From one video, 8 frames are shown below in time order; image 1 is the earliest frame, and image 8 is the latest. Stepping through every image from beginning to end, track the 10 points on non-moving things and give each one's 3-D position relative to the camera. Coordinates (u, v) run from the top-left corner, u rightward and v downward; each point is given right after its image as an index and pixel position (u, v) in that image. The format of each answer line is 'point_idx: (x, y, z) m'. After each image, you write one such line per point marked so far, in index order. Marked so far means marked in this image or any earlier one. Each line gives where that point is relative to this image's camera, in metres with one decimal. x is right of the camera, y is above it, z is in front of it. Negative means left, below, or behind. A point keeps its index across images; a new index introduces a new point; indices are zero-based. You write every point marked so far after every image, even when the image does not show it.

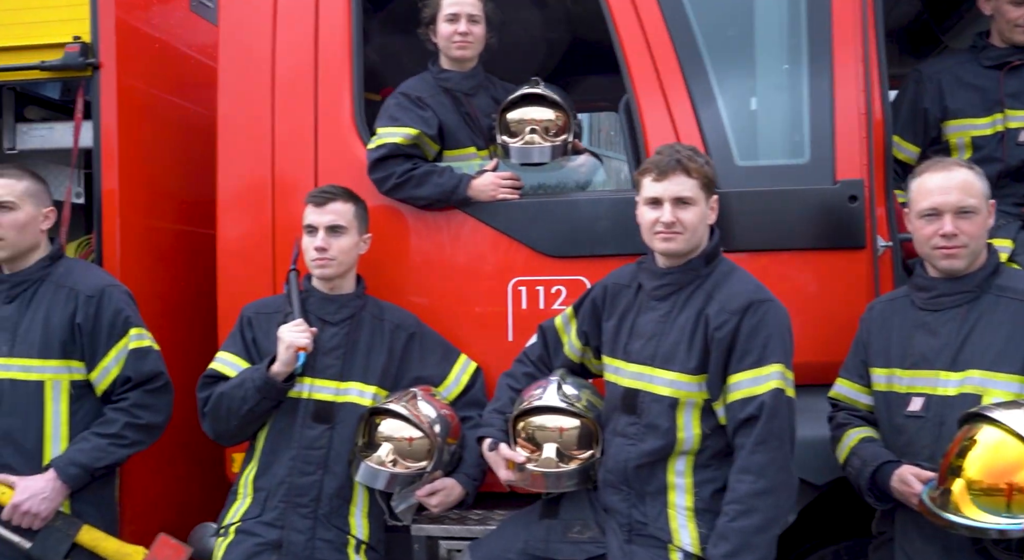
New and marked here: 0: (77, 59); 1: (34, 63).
0: (-1.2, +0.6, +2.2) m
1: (-1.4, +0.6, +2.2) m
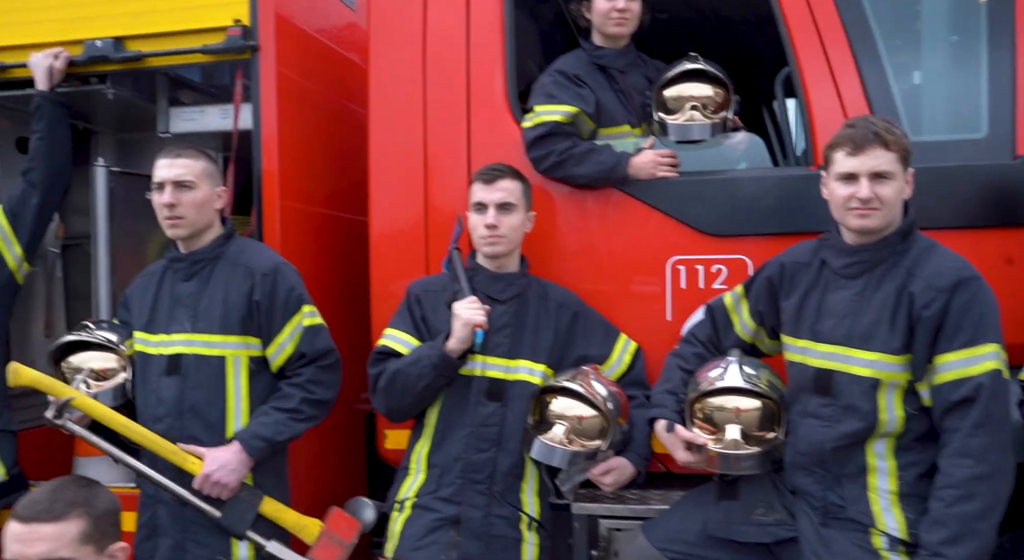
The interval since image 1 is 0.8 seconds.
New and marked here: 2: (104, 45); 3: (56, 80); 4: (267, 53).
0: (-0.8, +0.7, +2.2) m
1: (-0.9, +0.7, +2.3) m
2: (-1.2, +0.7, +2.3) m
3: (-1.3, +0.6, +2.3) m
4: (-0.7, +0.6, +2.2) m
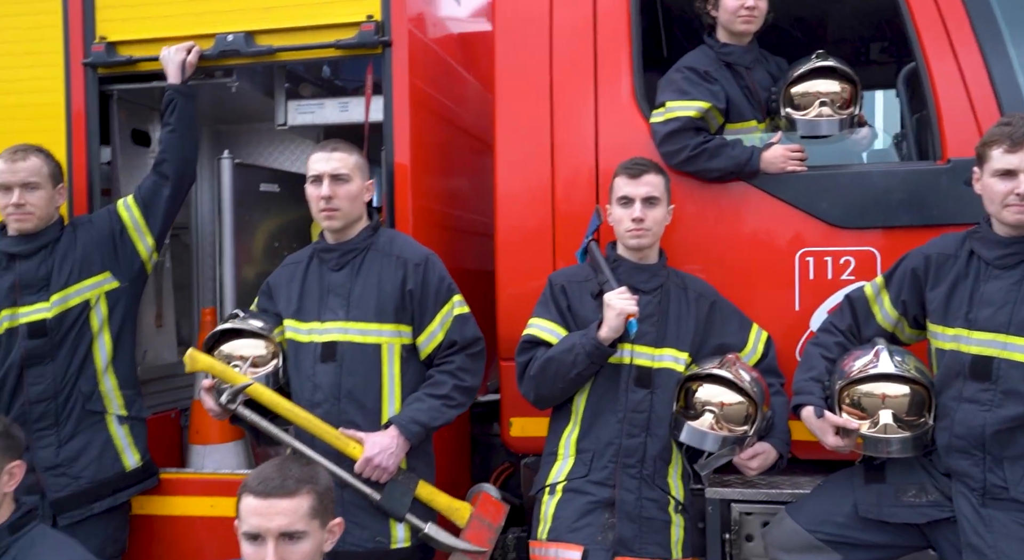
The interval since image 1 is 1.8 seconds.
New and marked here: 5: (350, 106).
0: (-0.4, +0.7, +2.3) m
1: (-0.5, +0.7, +2.3) m
2: (-0.8, +0.7, +2.4) m
3: (-1.0, +0.6, +2.4) m
4: (-0.3, +0.7, +2.3) m
5: (-0.5, +0.6, +2.5) m
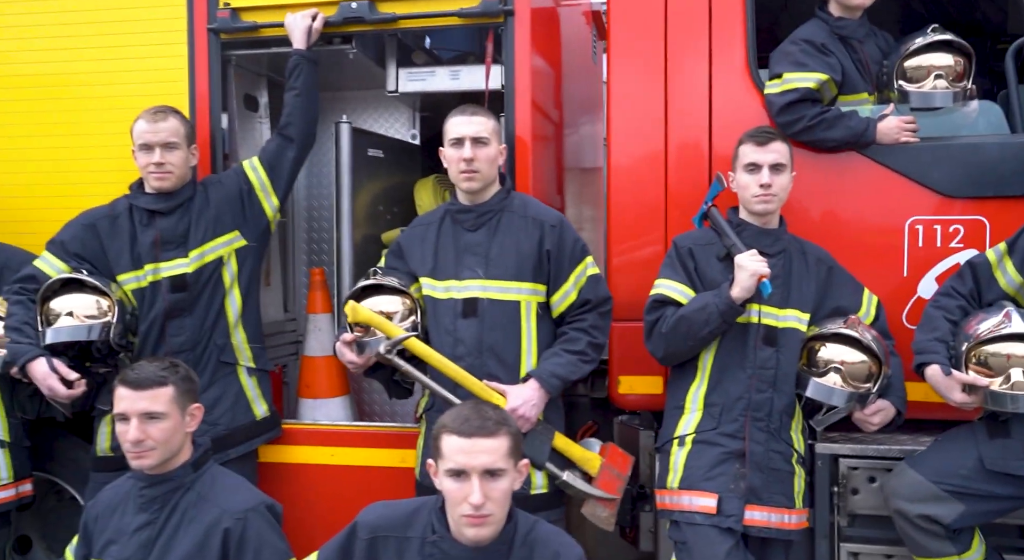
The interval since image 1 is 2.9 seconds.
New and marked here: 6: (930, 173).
0: (0.0, +0.8, +2.3) m
1: (-0.2, +0.8, +2.4) m
2: (-0.5, +0.8, +2.4) m
3: (-0.6, +0.7, +2.4) m
4: (0.0, +0.8, +2.4) m
5: (-0.2, +0.7, +2.6) m
6: (+1.2, +0.3, +2.2) m
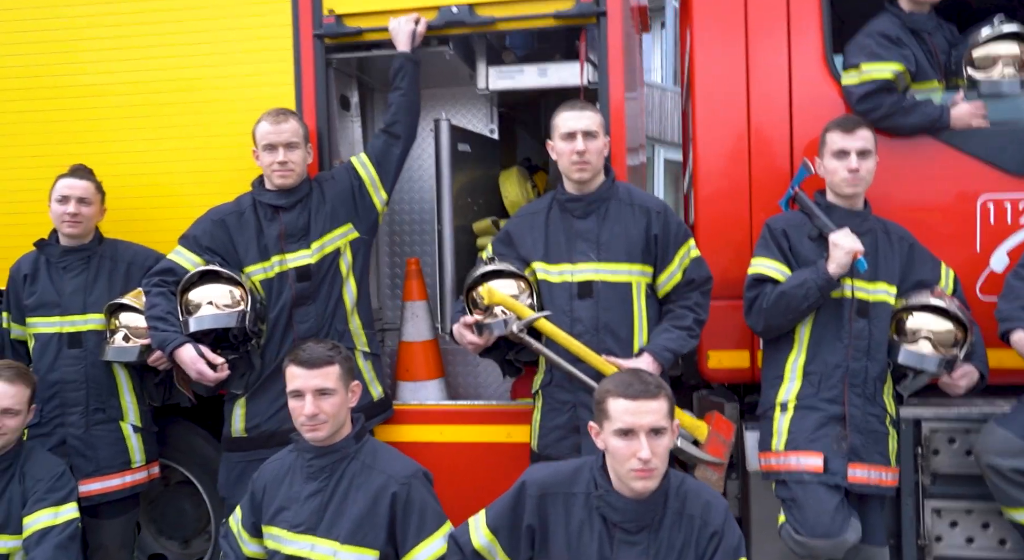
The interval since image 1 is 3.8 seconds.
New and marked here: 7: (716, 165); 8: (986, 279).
0: (+0.3, +0.9, +2.5) m
1: (+0.1, +0.9, +2.5) m
2: (-0.2, +0.9, +2.6) m
3: (-0.3, +0.8, +2.6) m
4: (+0.3, +0.8, +2.5) m
5: (+0.1, +0.7, +2.8) m
6: (+1.5, +0.4, +2.4) m
7: (+0.7, +0.4, +2.6) m
8: (+1.5, 0.0, +2.4) m
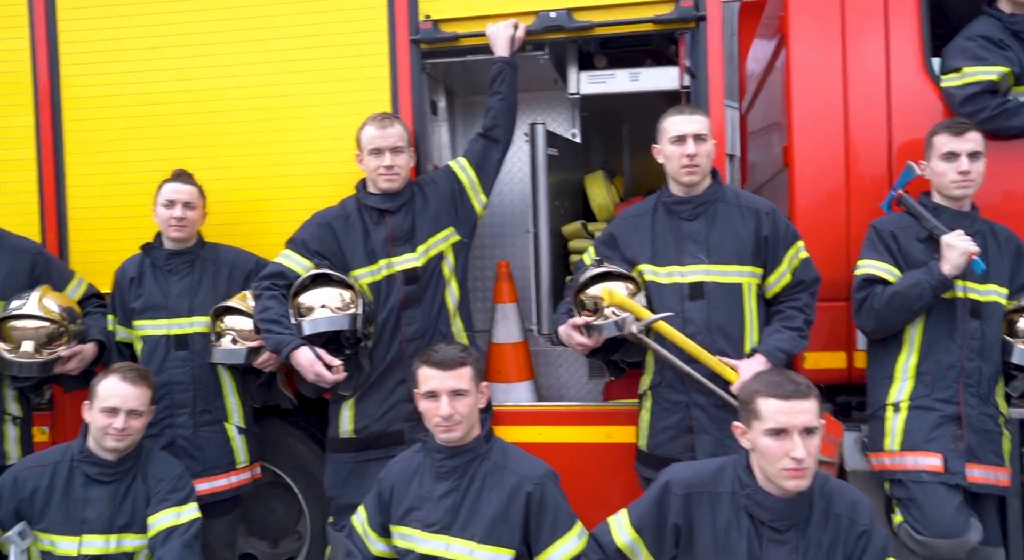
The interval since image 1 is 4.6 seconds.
0: (+0.6, +0.9, +2.5) m
1: (+0.4, +0.9, +2.6) m
2: (+0.2, +0.9, +2.6) m
3: (0.0, +0.8, +2.6) m
4: (+0.7, +0.8, +2.5) m
5: (+0.5, +0.7, +2.8) m
6: (+1.8, +0.4, +2.4) m
7: (+1.0, +0.4, +2.6) m
8: (+1.8, 0.0, +2.4) m
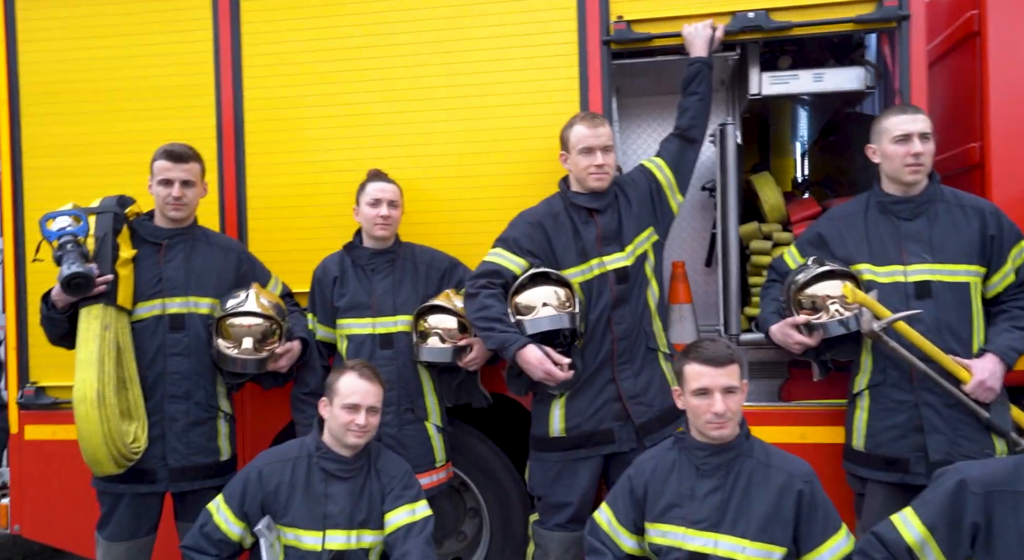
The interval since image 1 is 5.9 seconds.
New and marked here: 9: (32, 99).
0: (+1.2, +0.9, +2.5) m
1: (+1.1, +0.9, +2.6) m
2: (+0.8, +0.9, +2.6) m
3: (+0.7, +0.8, +2.6) m
4: (+1.3, +0.8, +2.5) m
5: (+1.1, +0.7, +2.8) m
6: (+2.5, +0.4, +2.4) m
7: (+1.7, +0.4, +2.6) m
8: (+2.4, 0.0, +2.4) m
9: (-1.9, +0.7, +3.2) m
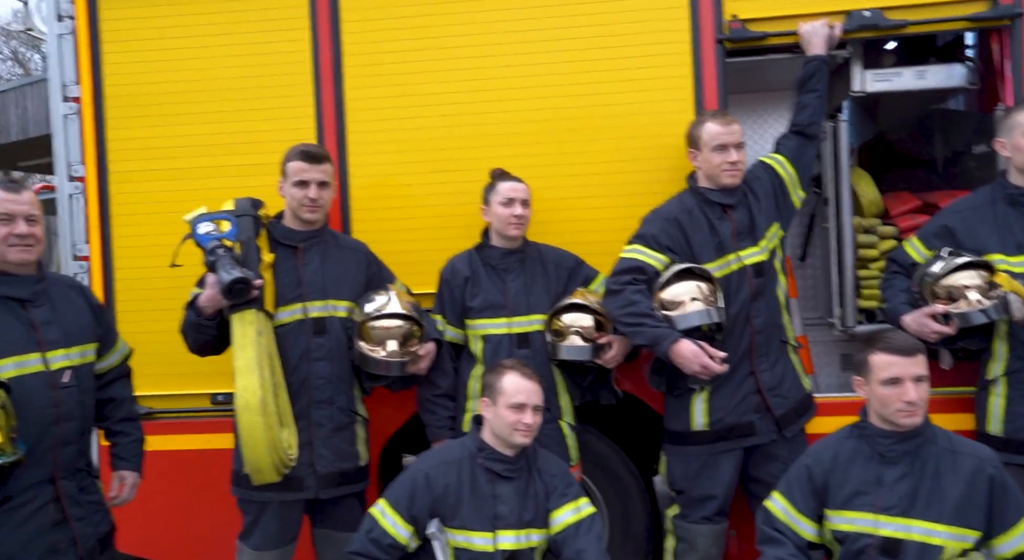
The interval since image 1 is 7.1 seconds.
0: (+1.7, +0.9, +2.6) m
1: (+1.5, +0.9, +2.6) m
2: (+1.2, +0.9, +2.7) m
3: (+1.1, +0.8, +2.7) m
4: (+1.7, +0.9, +2.6) m
5: (+1.5, +0.8, +2.9) m
6: (+2.9, +0.4, +2.5) m
7: (+2.1, +0.4, +2.7) m
8: (+2.9, +0.1, +2.5) m
9: (-1.5, +0.7, +3.1) m
